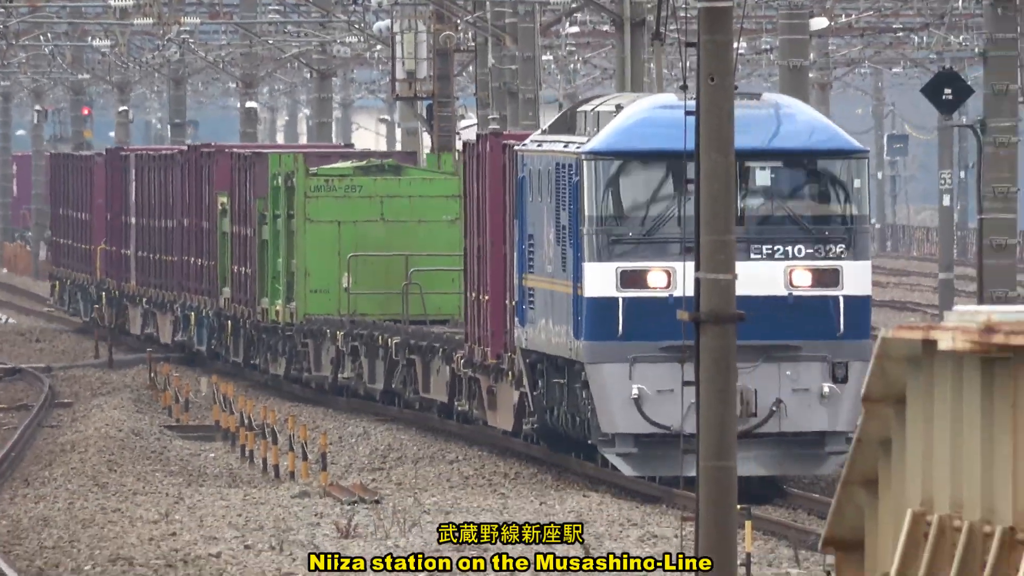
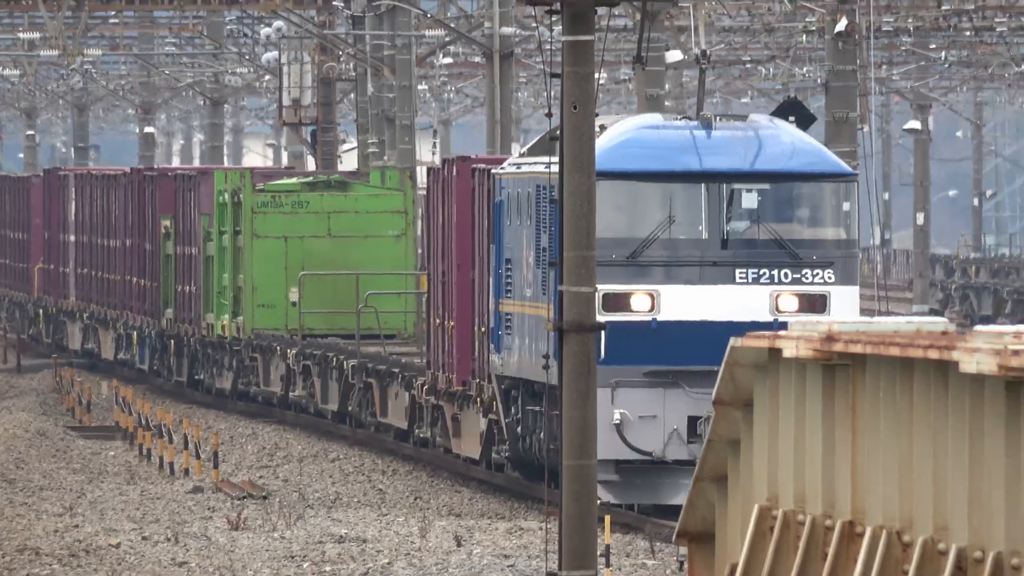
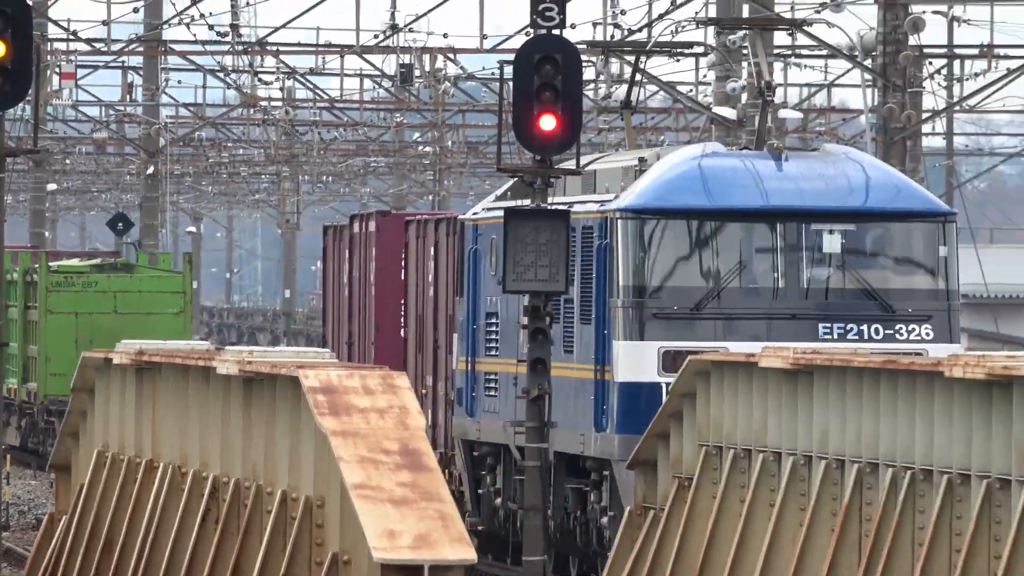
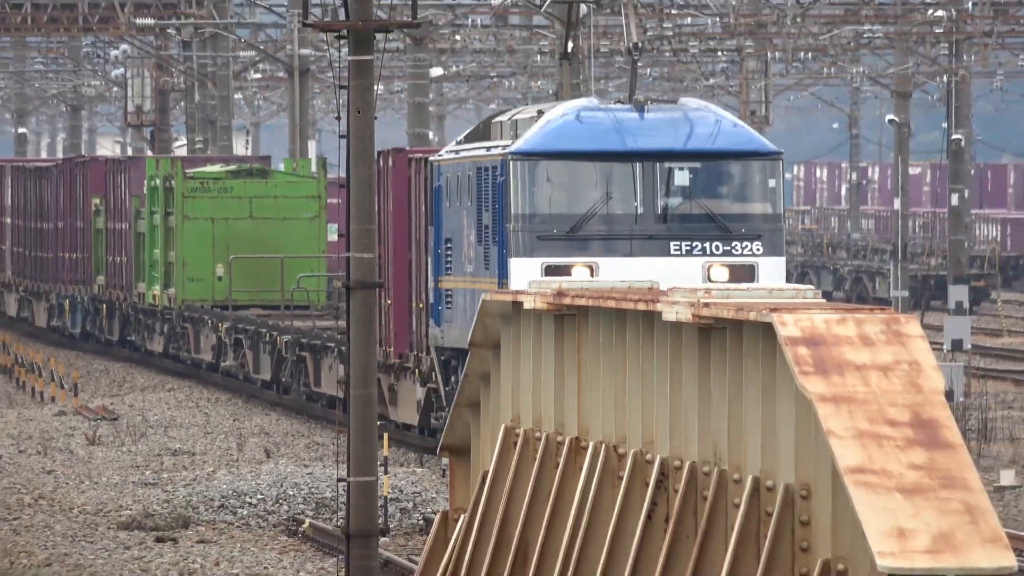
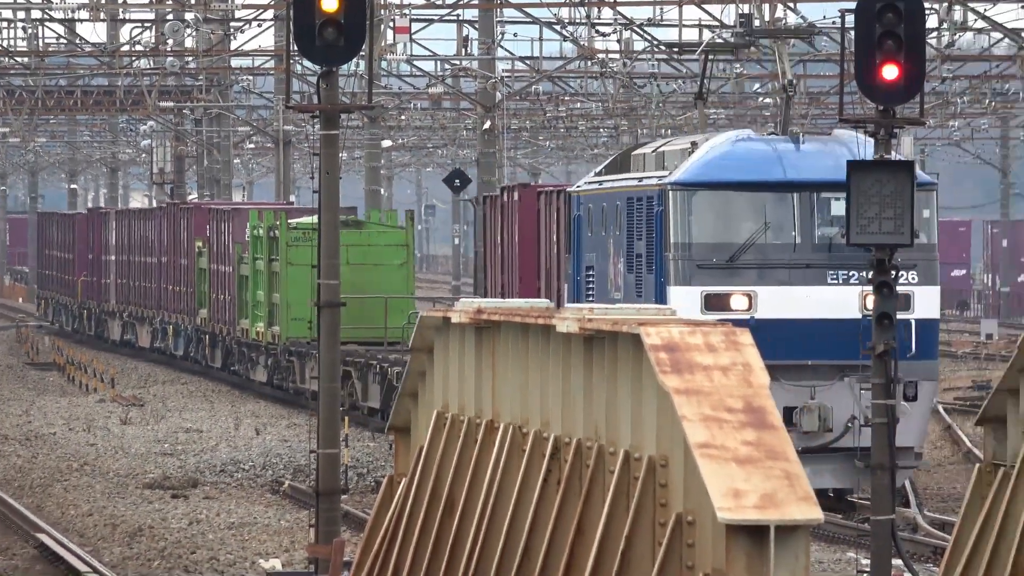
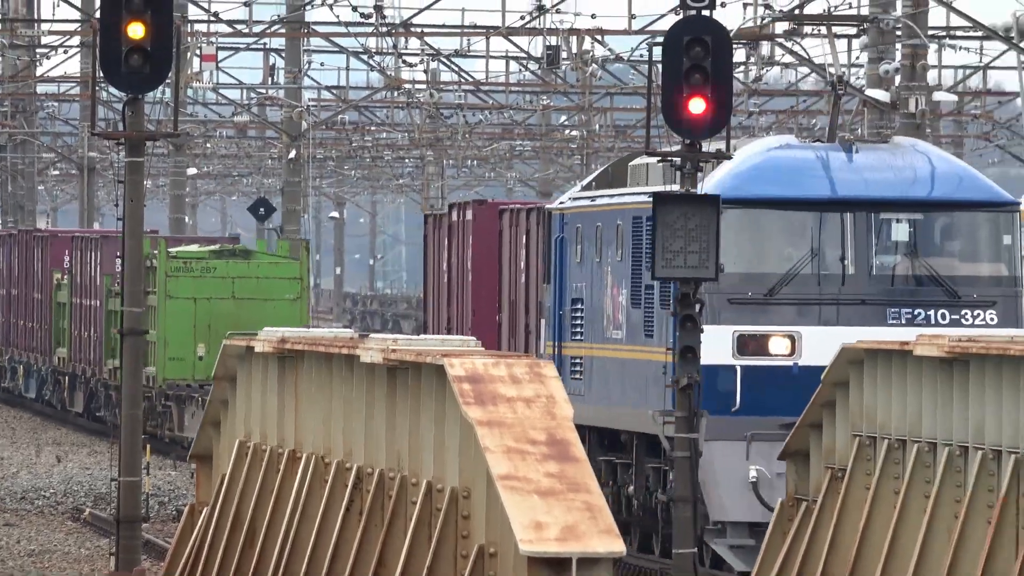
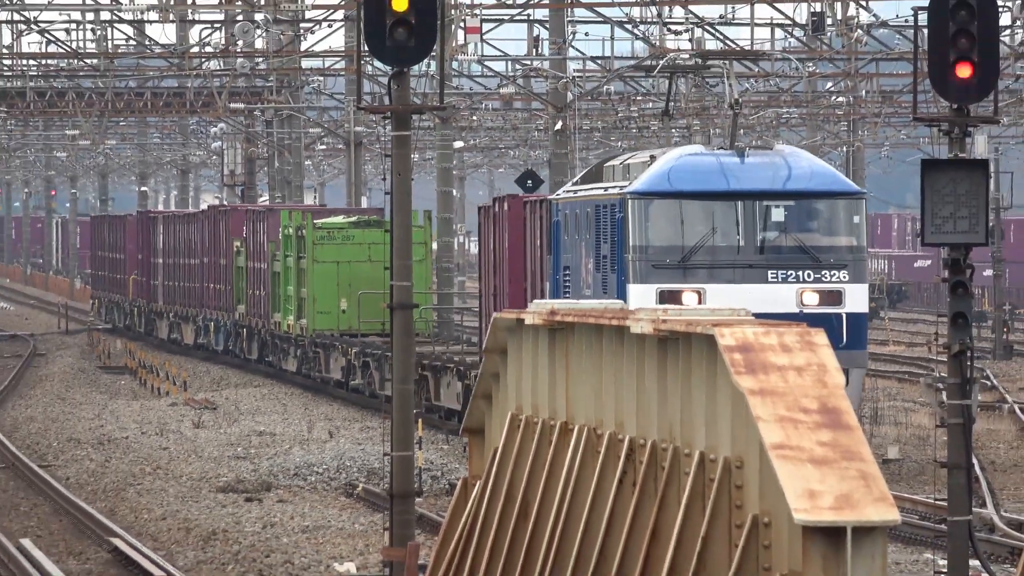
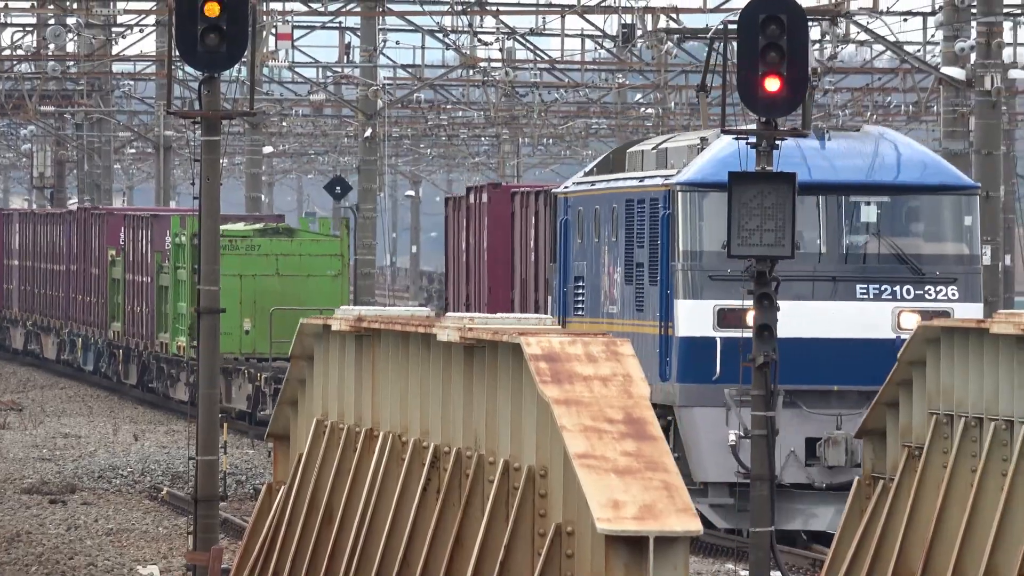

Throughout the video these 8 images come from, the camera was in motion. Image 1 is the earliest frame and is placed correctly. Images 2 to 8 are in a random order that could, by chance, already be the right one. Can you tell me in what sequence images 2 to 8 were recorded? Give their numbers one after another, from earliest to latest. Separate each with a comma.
2, 4, 7, 5, 8, 6, 3
